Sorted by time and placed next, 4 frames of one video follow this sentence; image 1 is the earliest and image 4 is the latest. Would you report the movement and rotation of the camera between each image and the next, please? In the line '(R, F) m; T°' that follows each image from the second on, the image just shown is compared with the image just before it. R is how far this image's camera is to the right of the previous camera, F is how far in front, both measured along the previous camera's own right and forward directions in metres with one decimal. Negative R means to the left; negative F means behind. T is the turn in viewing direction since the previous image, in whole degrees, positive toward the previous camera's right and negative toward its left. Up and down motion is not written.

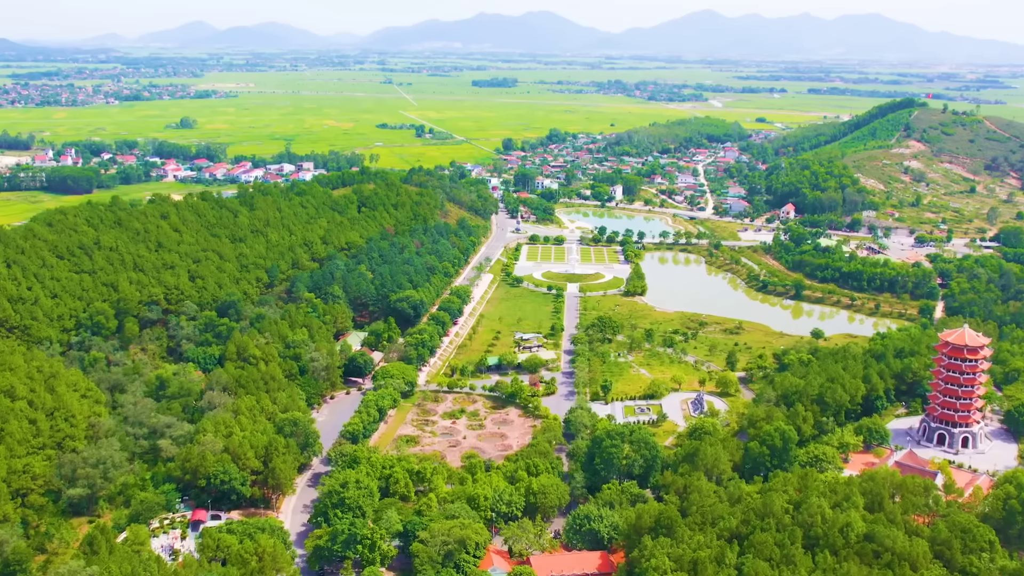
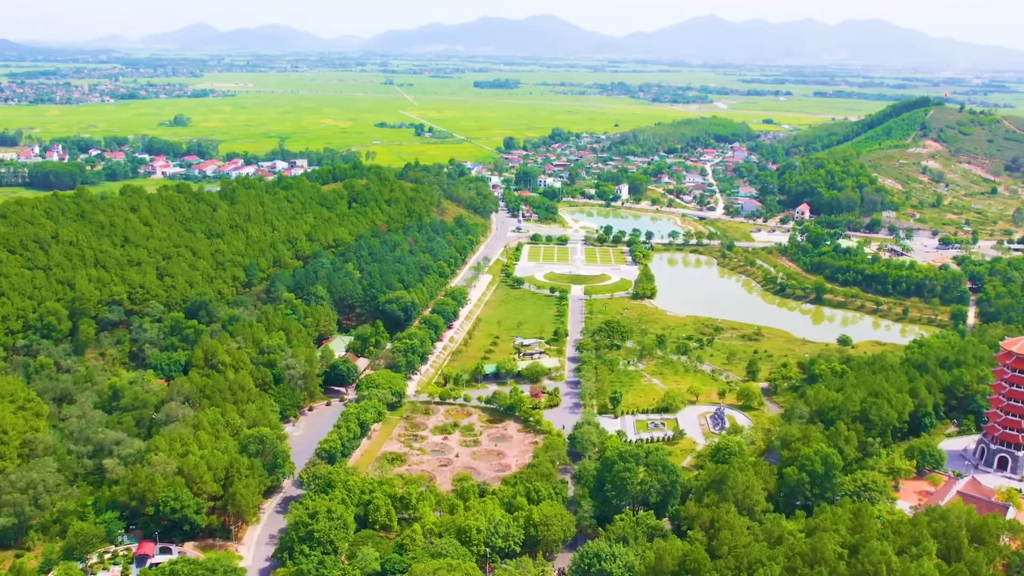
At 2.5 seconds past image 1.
(+0.1, +4.0) m; 0°
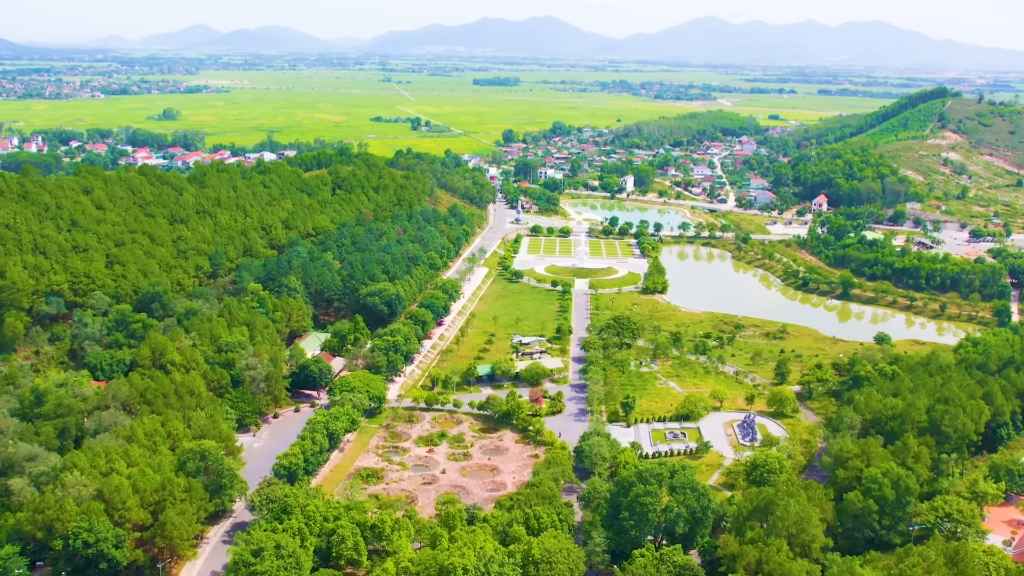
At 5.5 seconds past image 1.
(+0.1, +4.8) m; 0°
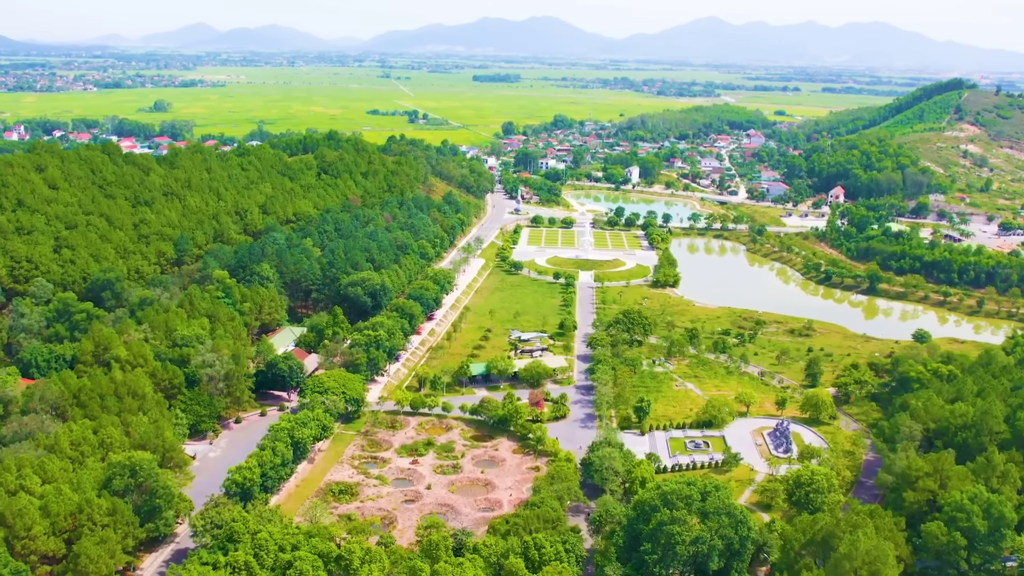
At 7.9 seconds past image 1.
(+0.1, +3.9) m; 0°
